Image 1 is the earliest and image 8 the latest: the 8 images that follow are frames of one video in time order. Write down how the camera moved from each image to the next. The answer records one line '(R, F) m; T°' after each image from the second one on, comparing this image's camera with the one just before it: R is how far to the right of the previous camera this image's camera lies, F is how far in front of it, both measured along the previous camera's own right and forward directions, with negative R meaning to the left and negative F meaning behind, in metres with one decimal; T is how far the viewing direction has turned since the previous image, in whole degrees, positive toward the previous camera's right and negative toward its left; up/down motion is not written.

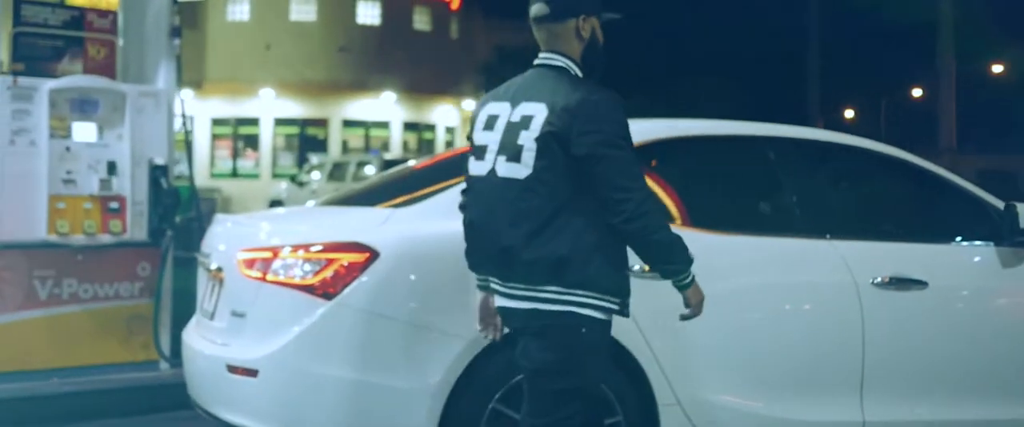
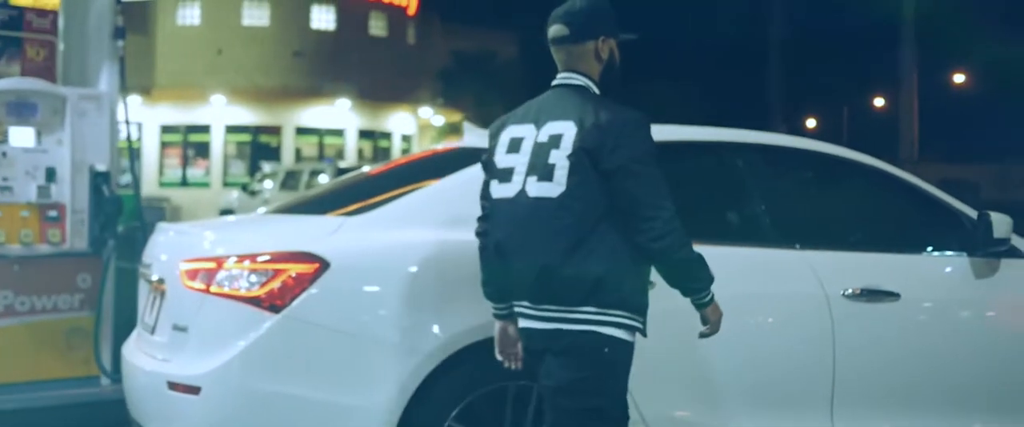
(0.0, +0.2) m; +2°
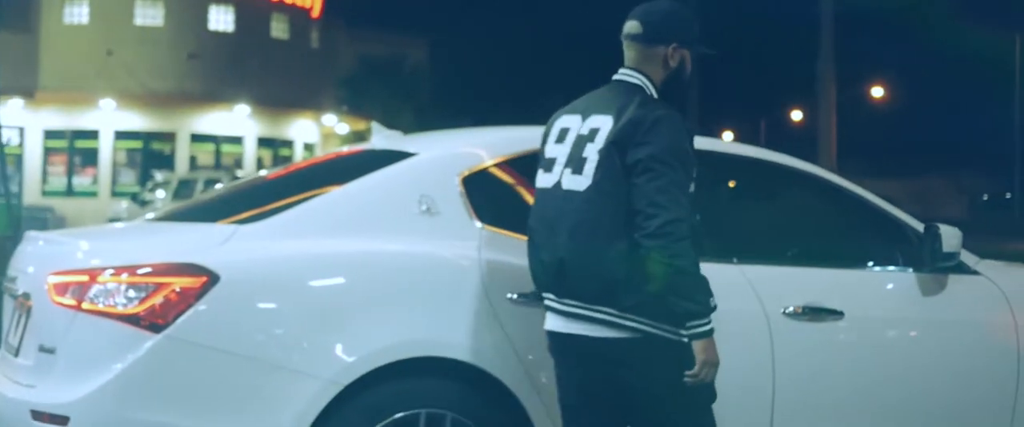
(0.0, +0.4) m; +4°
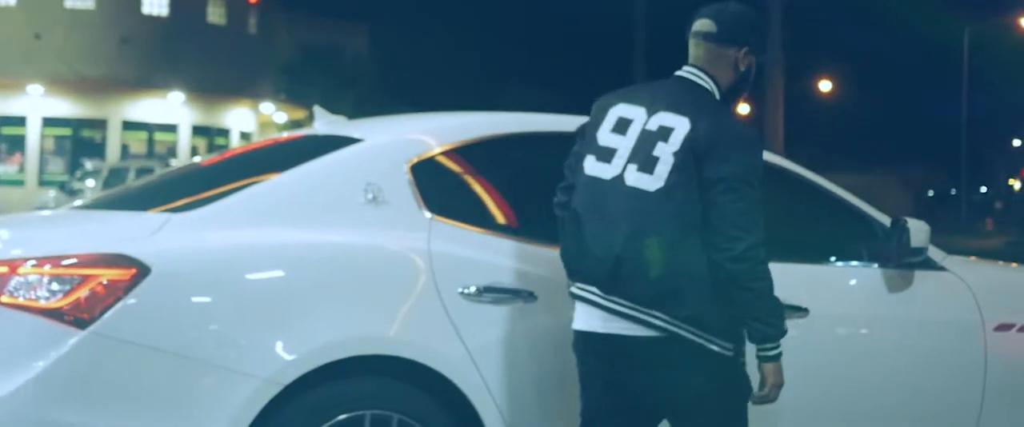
(0.0, +0.2) m; +2°
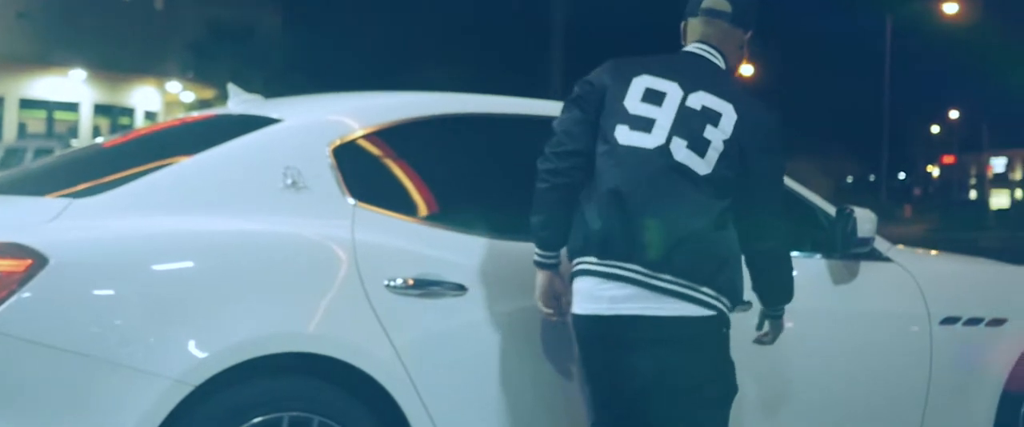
(-0.1, +0.2) m; +3°
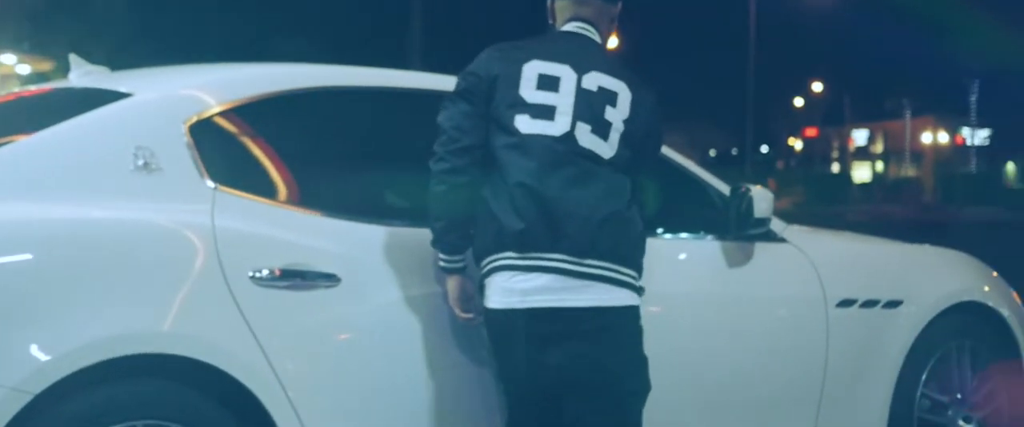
(-0.1, +0.3) m; +6°
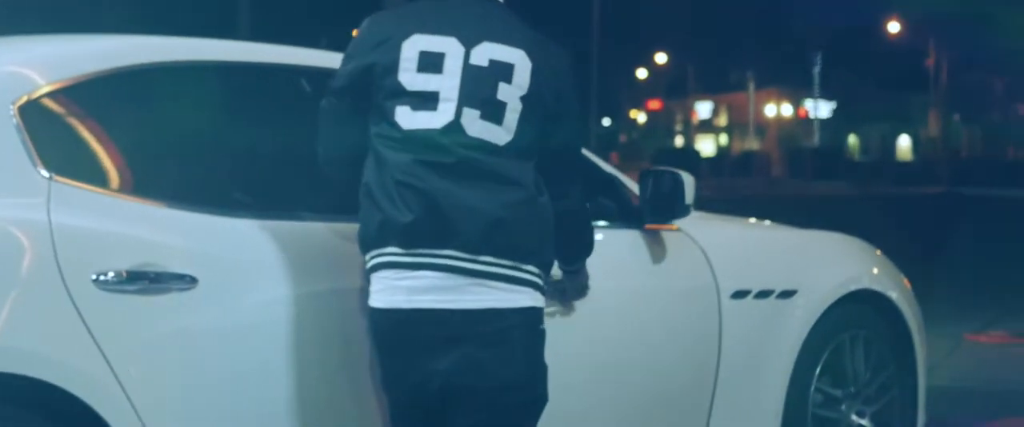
(-0.1, +0.3) m; +7°
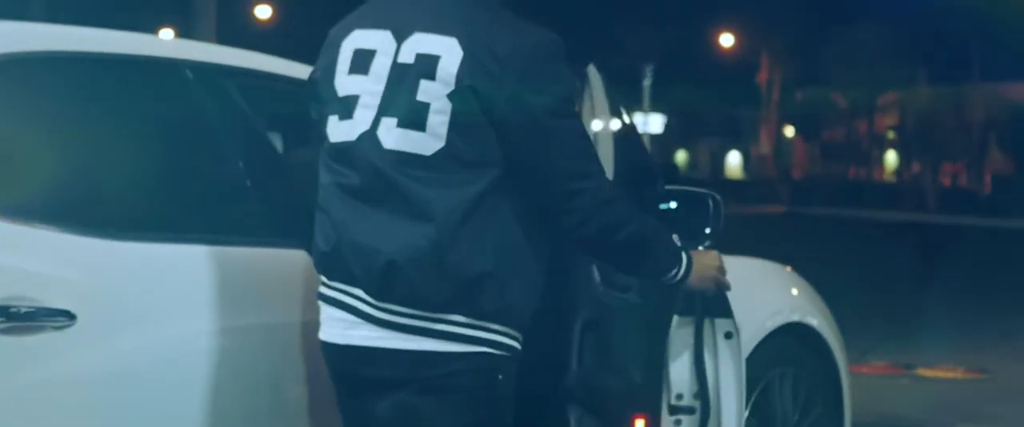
(-0.3, +0.5) m; +9°
